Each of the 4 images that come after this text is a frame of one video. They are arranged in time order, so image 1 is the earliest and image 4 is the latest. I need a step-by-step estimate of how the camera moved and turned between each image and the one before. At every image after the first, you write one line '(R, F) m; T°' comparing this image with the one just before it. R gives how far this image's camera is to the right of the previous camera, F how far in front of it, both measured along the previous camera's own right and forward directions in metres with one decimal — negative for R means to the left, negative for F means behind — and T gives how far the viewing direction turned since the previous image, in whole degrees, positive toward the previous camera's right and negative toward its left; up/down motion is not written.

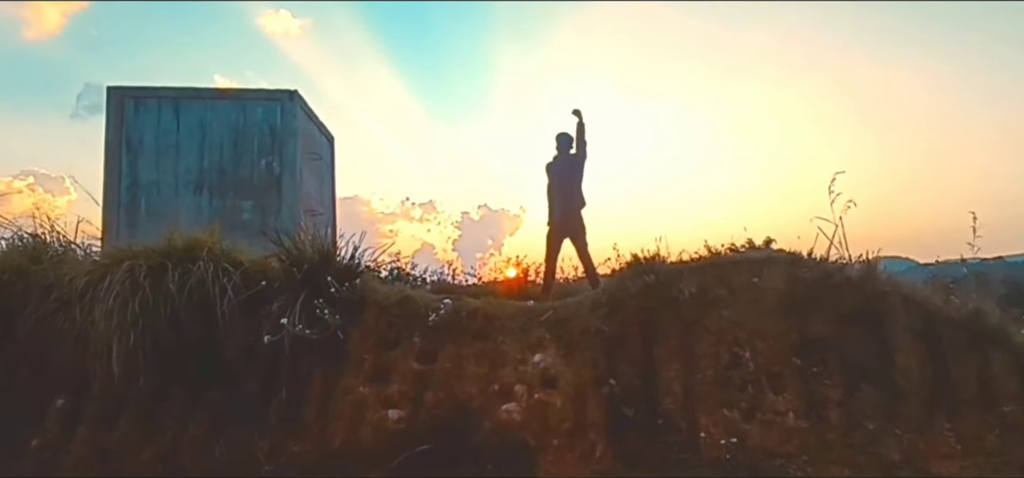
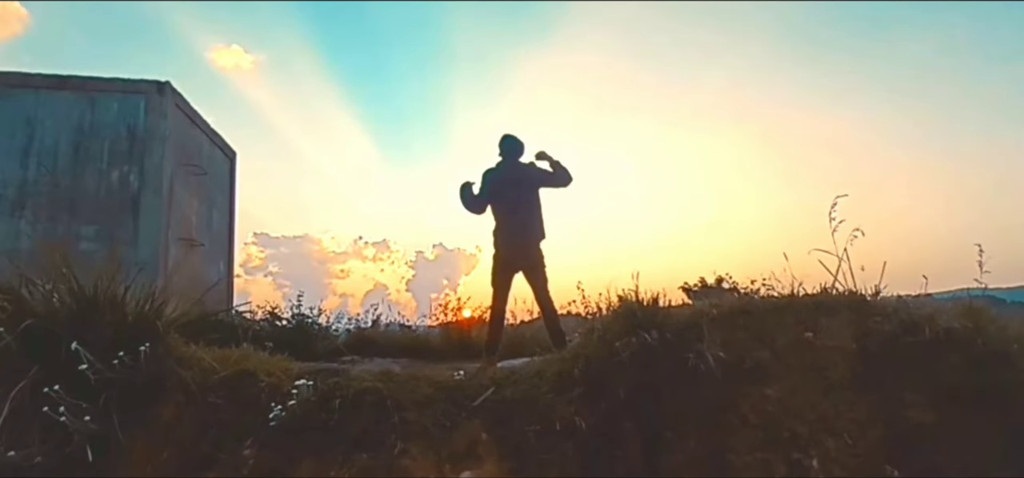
(+0.6, +2.5) m; +3°
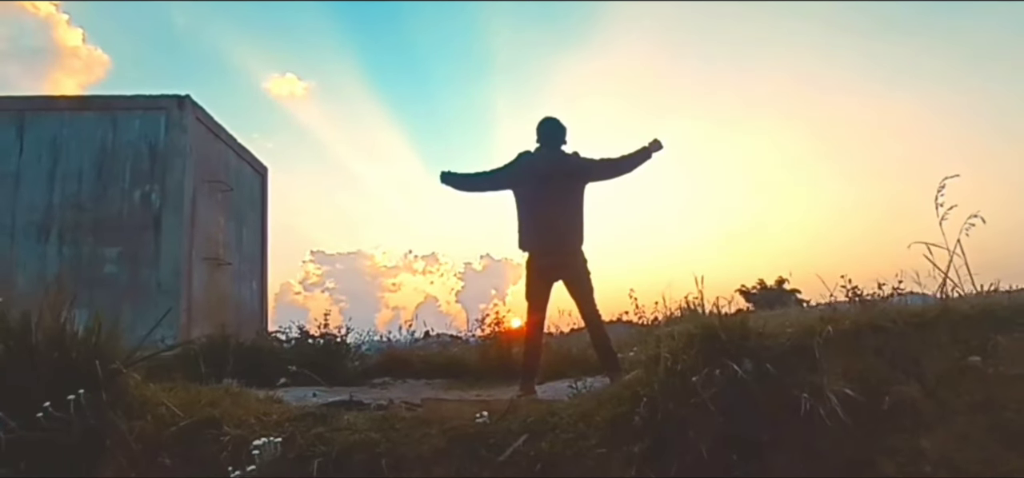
(+0.1, +0.9) m; -6°
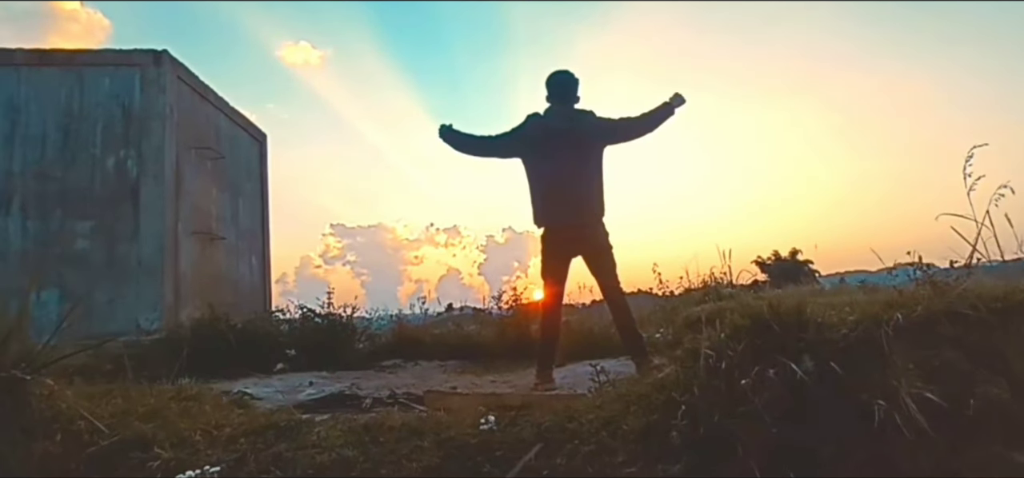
(+0.1, +0.7) m; -3°
